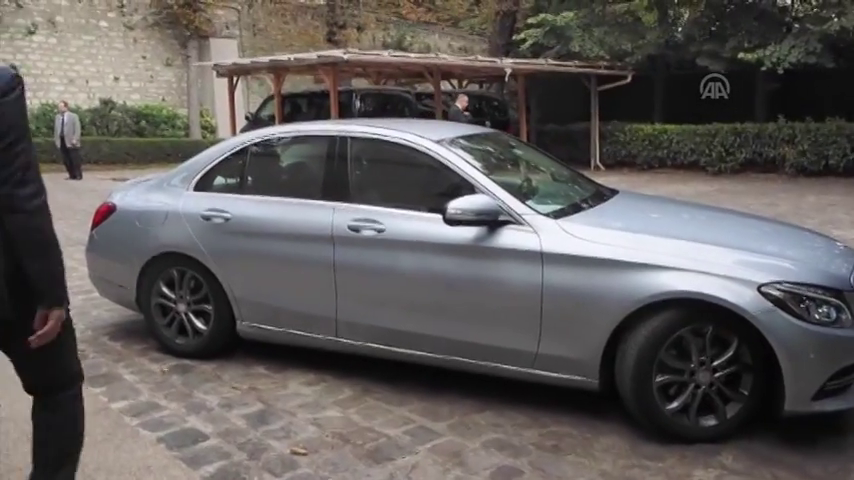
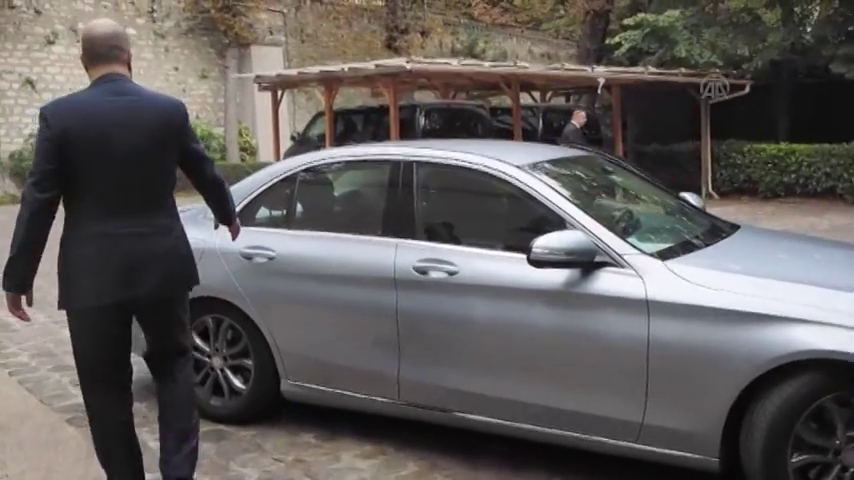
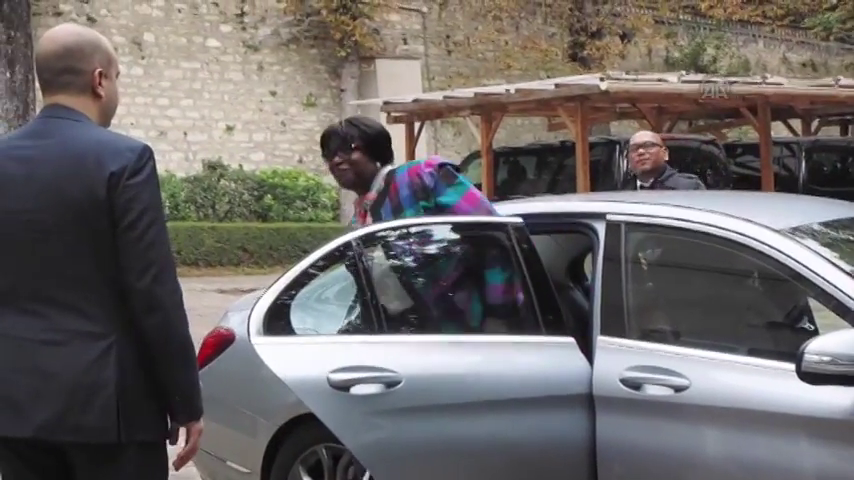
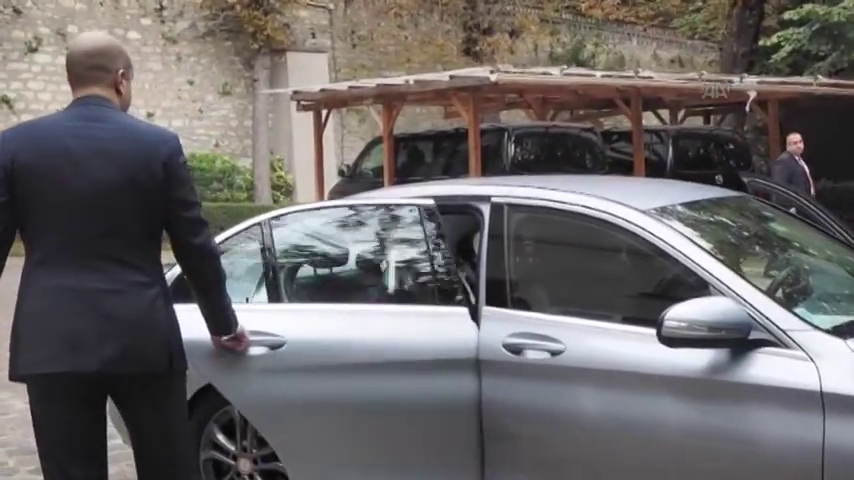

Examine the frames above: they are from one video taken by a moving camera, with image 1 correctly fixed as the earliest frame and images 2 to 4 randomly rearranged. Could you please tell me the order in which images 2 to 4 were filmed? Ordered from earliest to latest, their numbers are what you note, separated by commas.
2, 4, 3
